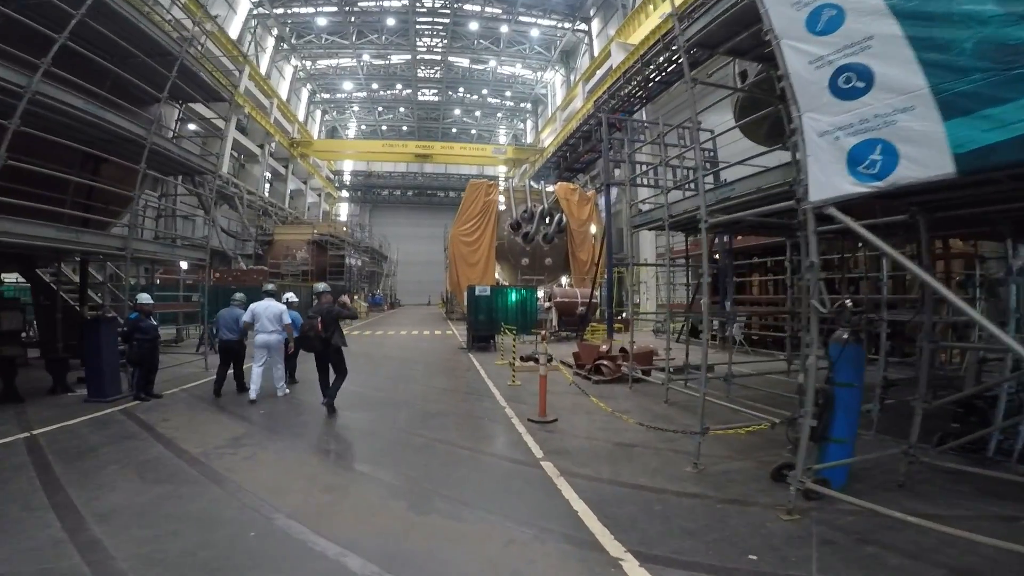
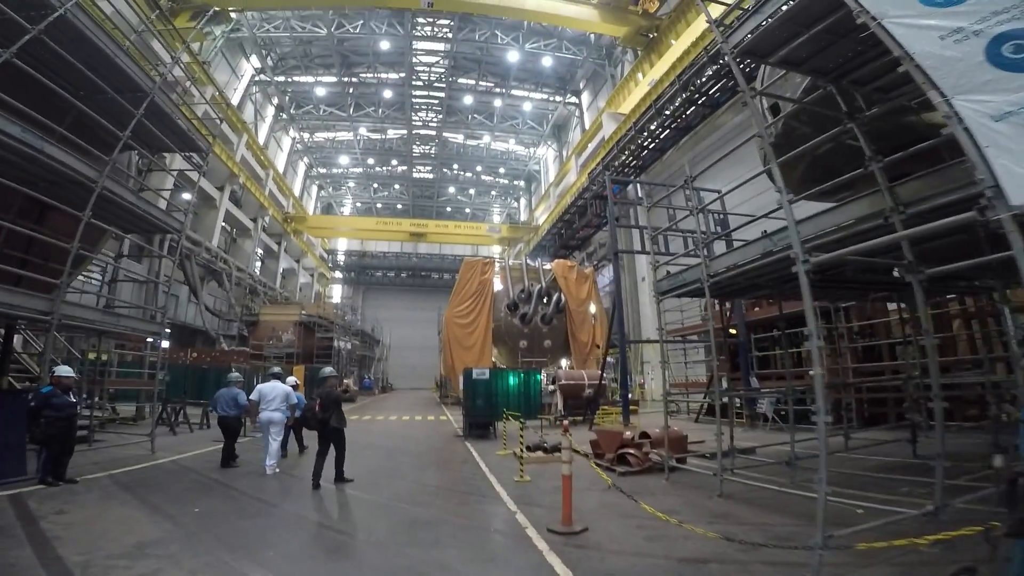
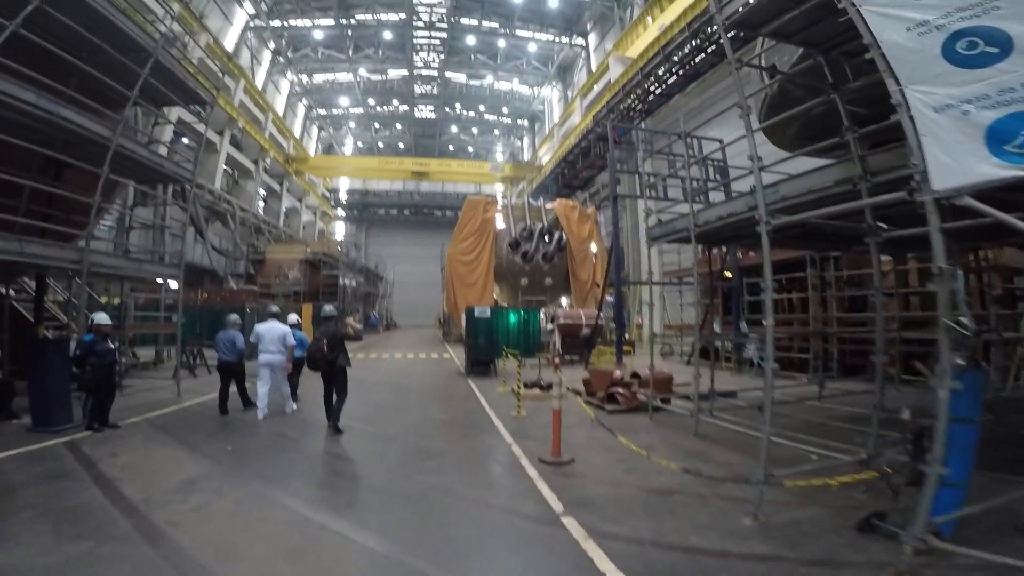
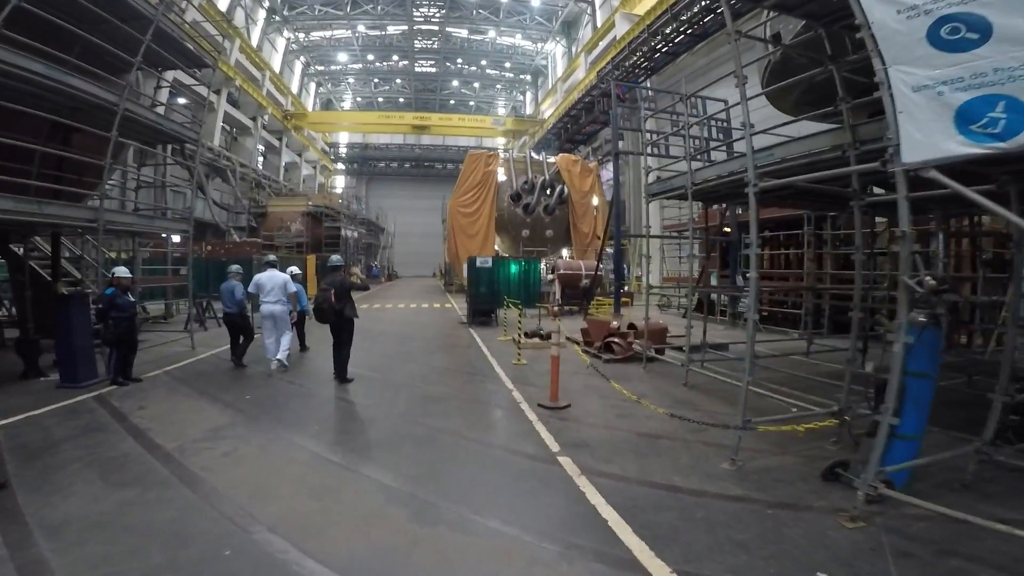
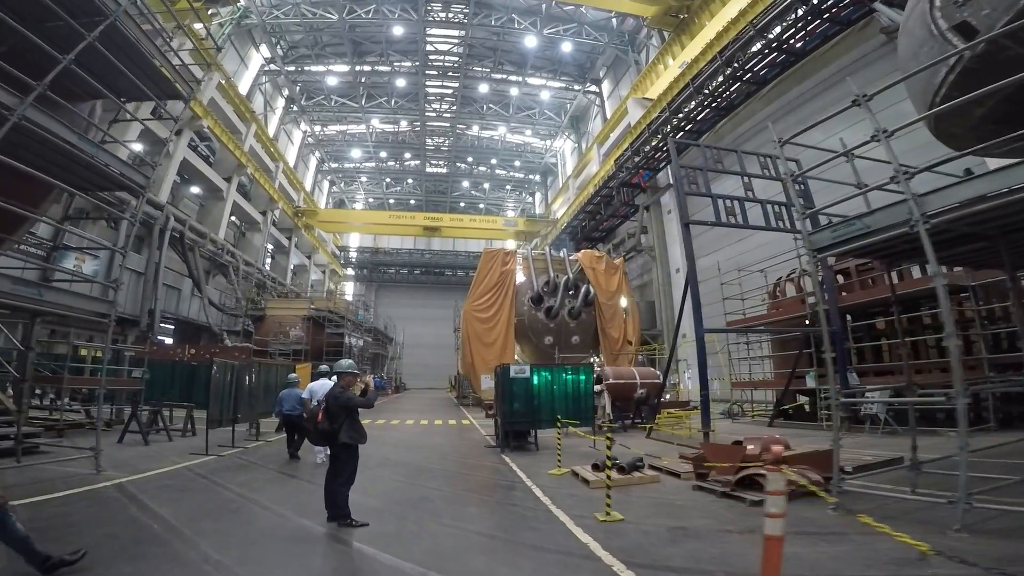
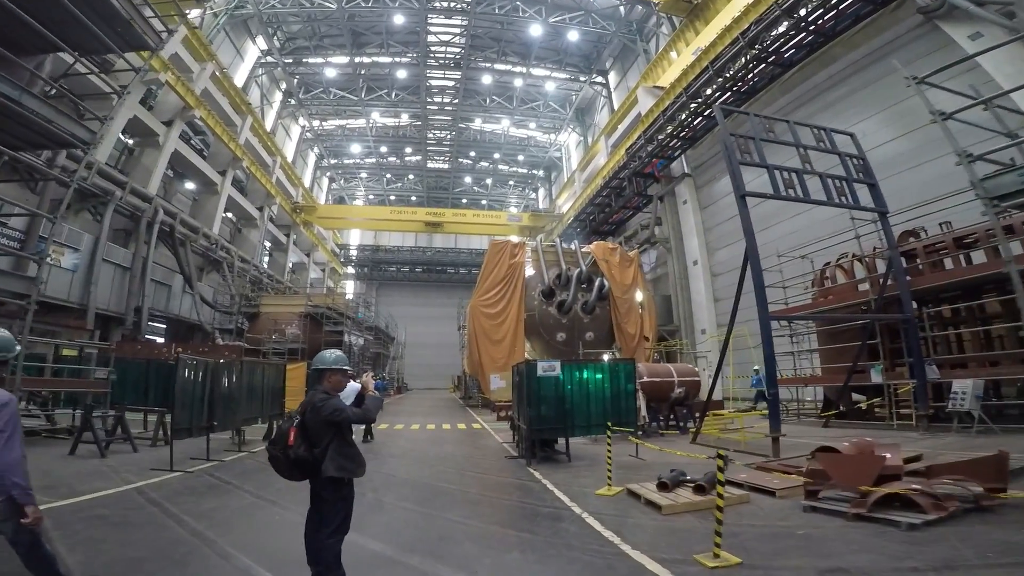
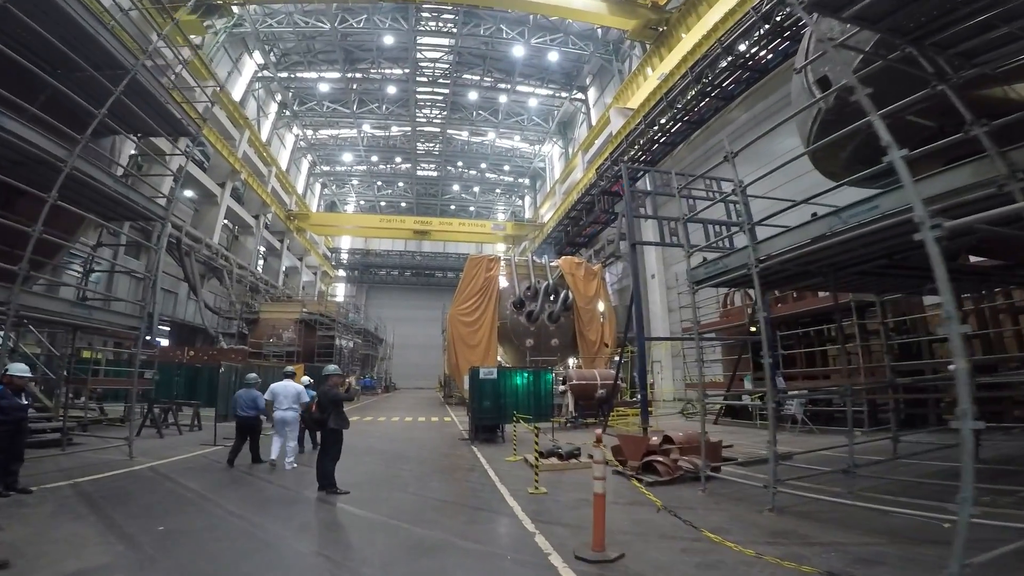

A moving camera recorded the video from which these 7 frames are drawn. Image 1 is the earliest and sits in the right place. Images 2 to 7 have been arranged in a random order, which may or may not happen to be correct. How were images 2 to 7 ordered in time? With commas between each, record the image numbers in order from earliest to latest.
4, 3, 2, 7, 5, 6
